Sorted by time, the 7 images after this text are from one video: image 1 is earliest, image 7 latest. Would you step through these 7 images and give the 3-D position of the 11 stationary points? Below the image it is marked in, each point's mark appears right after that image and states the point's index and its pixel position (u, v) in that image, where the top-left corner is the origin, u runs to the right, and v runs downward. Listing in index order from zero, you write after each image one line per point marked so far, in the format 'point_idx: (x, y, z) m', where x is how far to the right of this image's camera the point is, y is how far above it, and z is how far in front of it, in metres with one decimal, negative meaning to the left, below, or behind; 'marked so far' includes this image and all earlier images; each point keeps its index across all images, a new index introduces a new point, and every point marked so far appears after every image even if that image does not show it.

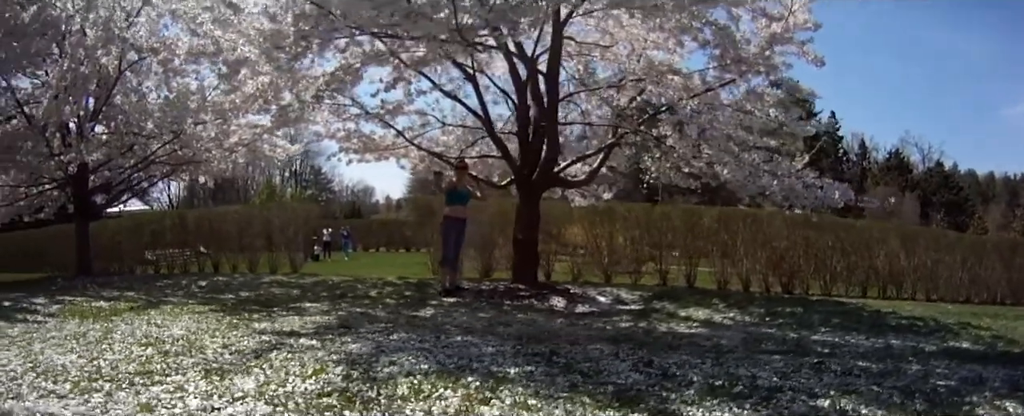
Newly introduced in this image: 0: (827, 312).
0: (+4.7, -1.6, +13.2) m
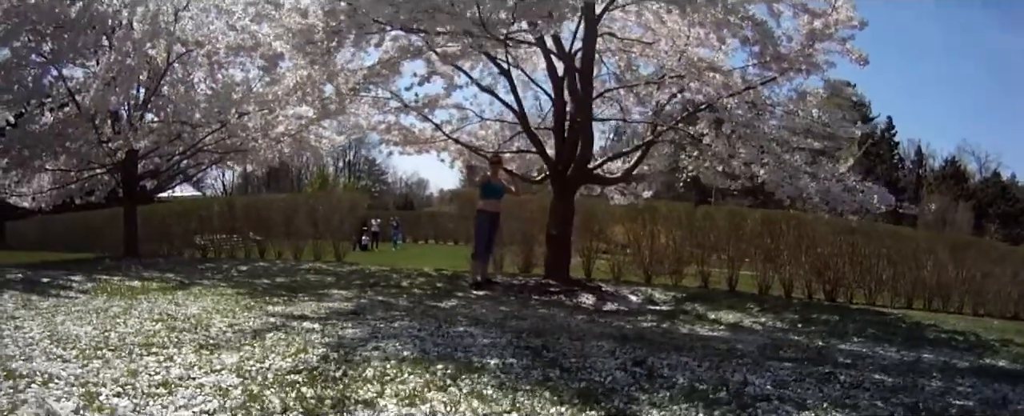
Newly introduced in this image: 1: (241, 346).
0: (+5.2, -1.7, +12.8) m
1: (-2.4, -1.1, +7.7) m
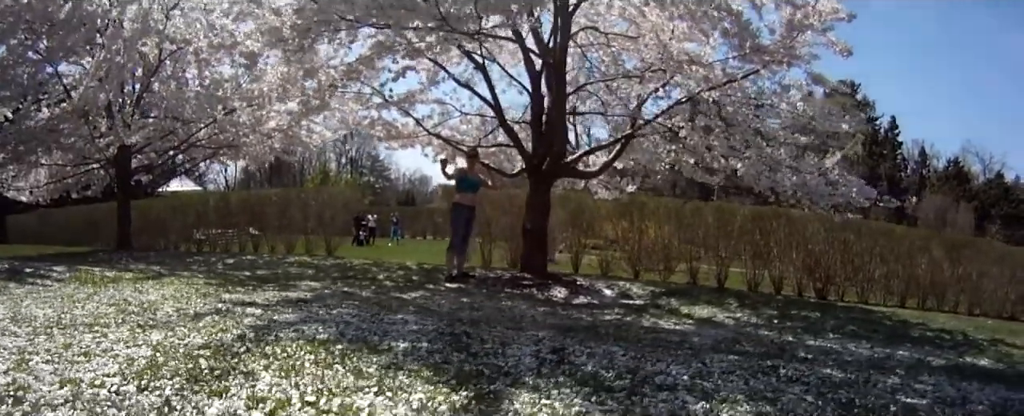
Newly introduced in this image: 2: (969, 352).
0: (+4.9, -1.6, +12.6) m
1: (-3.0, -1.0, +7.9) m
2: (+6.2, -2.0, +11.7) m
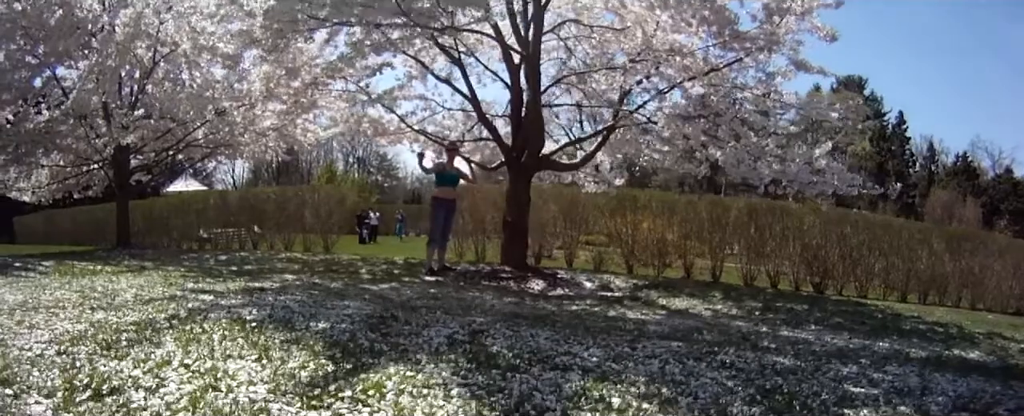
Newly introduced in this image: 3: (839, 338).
0: (+4.6, -1.5, +12.4) m
1: (-3.6, -0.9, +8.2) m
2: (+5.9, -1.8, +11.4) m
3: (+3.9, -1.6, +10.4) m
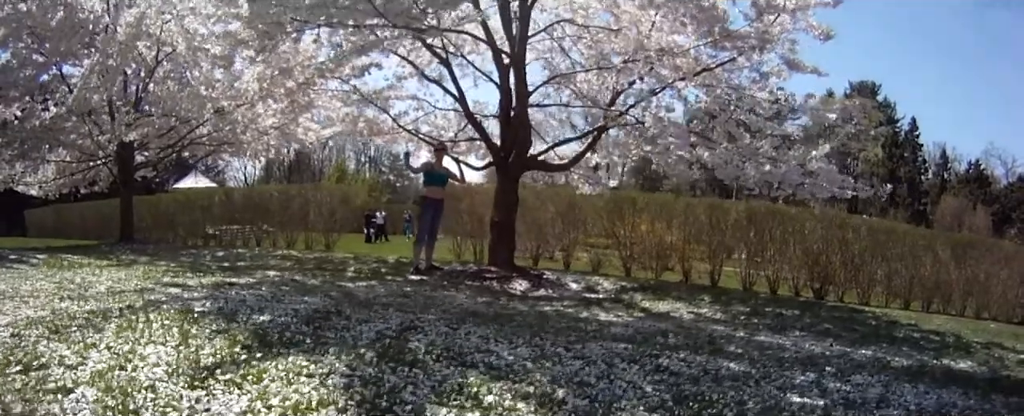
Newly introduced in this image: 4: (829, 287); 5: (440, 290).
0: (+4.4, -1.5, +12.1) m
1: (-4.0, -0.9, +8.5) m
2: (+5.6, -1.9, +11.1) m
3: (+3.6, -1.6, +10.2) m
4: (+5.1, -1.3, +14.0) m
5: (-0.9, -1.0, +10.9) m
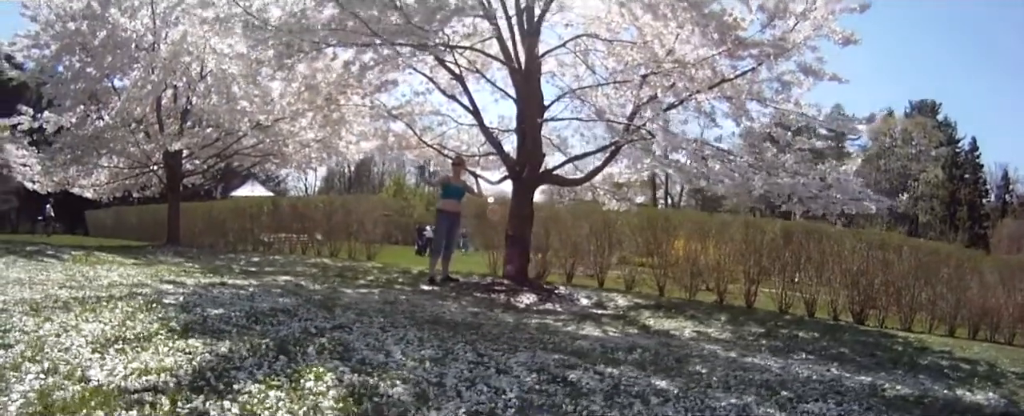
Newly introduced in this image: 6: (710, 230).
0: (+4.5, -1.8, +11.5) m
1: (-4.4, -0.9, +9.2) m
2: (+5.5, -2.1, +10.3) m
3: (+3.4, -1.8, +9.7) m
4: (+5.5, -1.6, +13.3) m
5: (-0.9, -1.2, +11.1) m
6: (+3.2, -0.4, +14.3) m
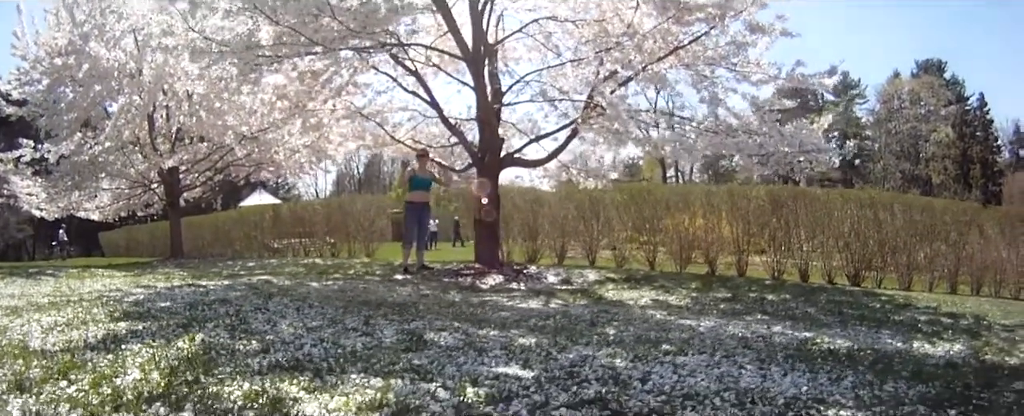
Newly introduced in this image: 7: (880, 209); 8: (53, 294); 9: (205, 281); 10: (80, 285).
0: (+4.0, -1.2, +11.3) m
1: (-5.1, -1.0, +9.9) m
2: (+4.9, -1.5, +10.0) m
3: (+2.7, -1.3, +9.6) m
4: (+5.1, -1.0, +13.0) m
5: (-1.5, -1.0, +11.4) m
6: (+2.9, +0.1, +14.2) m
7: (+5.2, 0.0, +12.8) m
8: (-5.2, -1.0, +9.9) m
9: (-3.9, -1.0, +11.1) m
10: (-5.2, -1.0, +10.7) m
